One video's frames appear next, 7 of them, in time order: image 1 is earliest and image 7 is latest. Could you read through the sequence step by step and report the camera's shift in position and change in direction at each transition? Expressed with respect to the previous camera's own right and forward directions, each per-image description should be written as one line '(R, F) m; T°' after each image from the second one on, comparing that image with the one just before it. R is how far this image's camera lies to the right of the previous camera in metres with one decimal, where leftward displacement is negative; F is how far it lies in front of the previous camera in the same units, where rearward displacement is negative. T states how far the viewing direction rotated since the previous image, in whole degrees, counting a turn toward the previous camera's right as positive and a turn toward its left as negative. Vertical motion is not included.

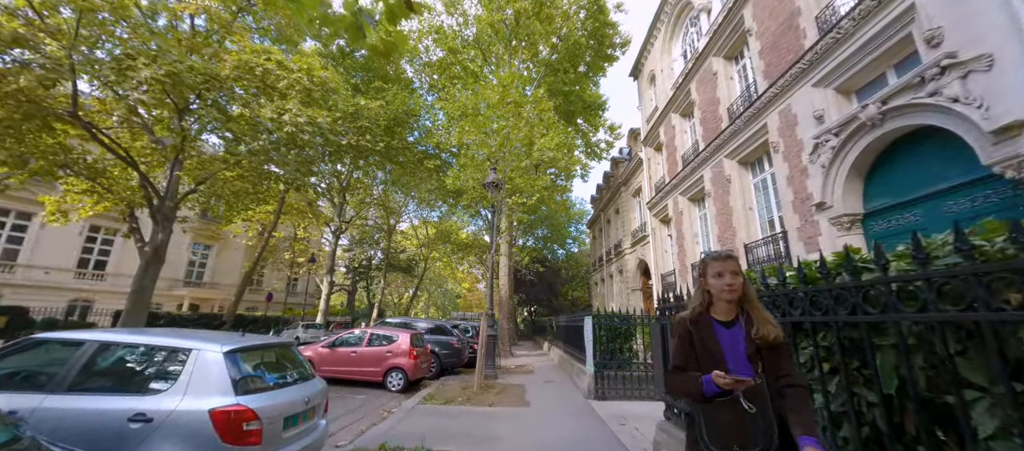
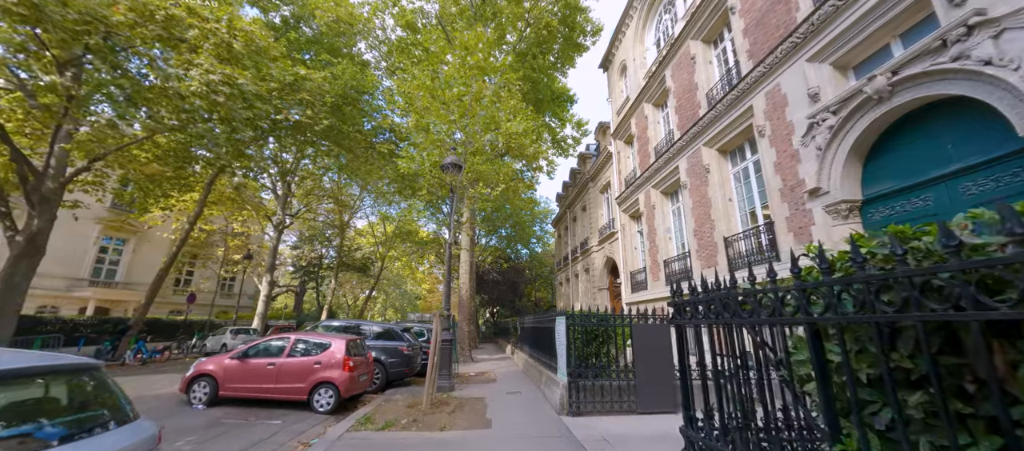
(0.0, +1.2) m; +6°
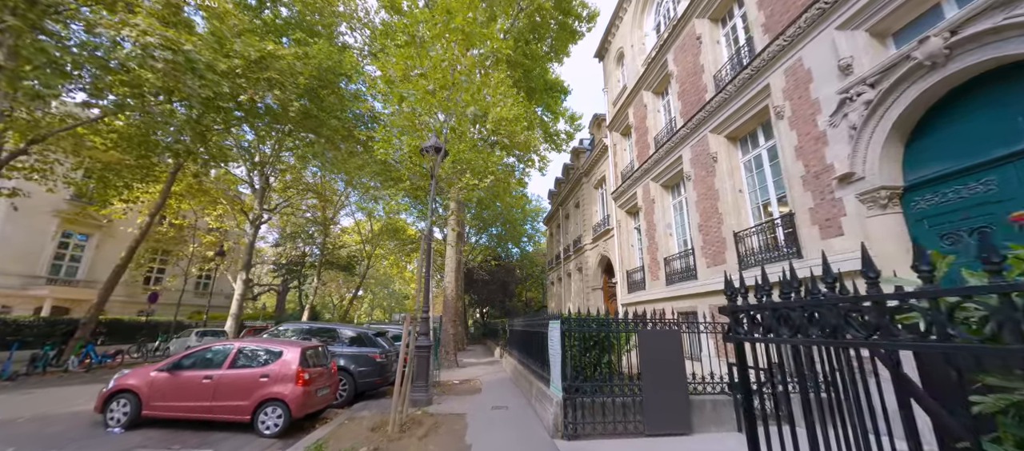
(+0.1, +0.9) m; +1°
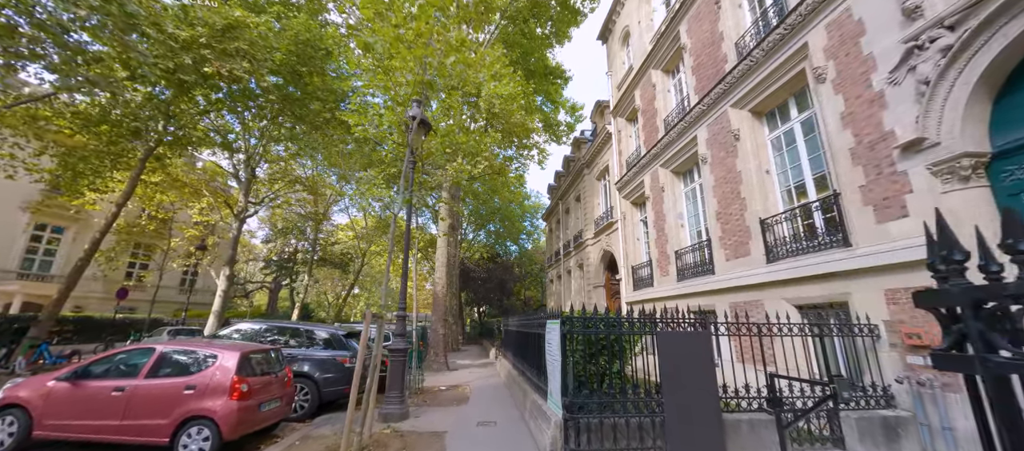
(+0.1, +1.1) m; 0°
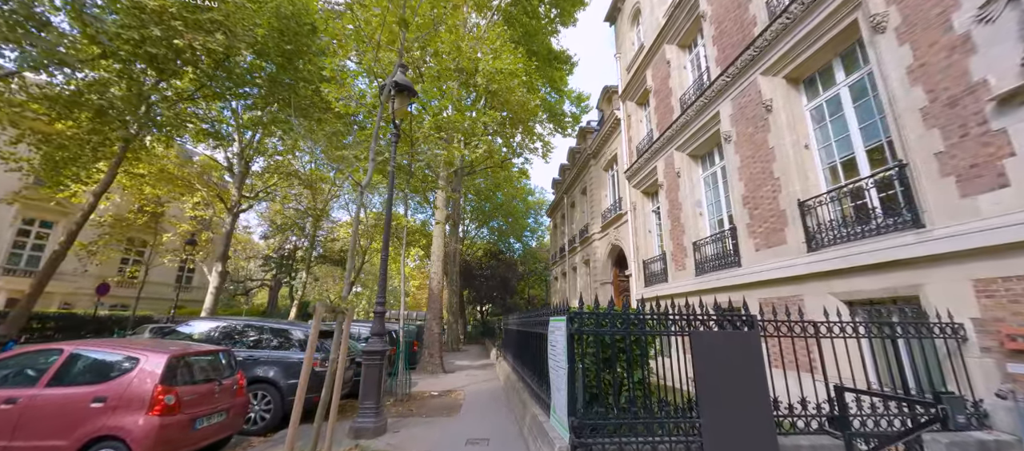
(+0.1, +0.9) m; -1°
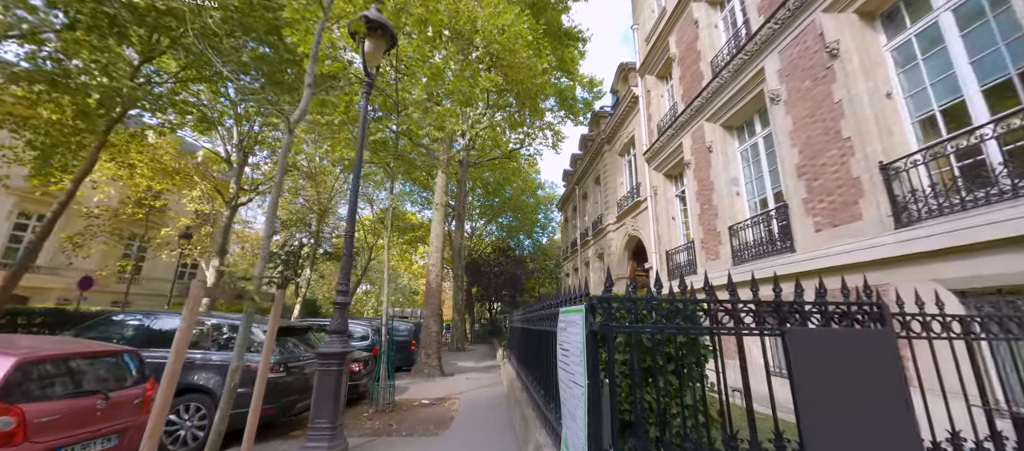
(+0.1, +1.2) m; -2°
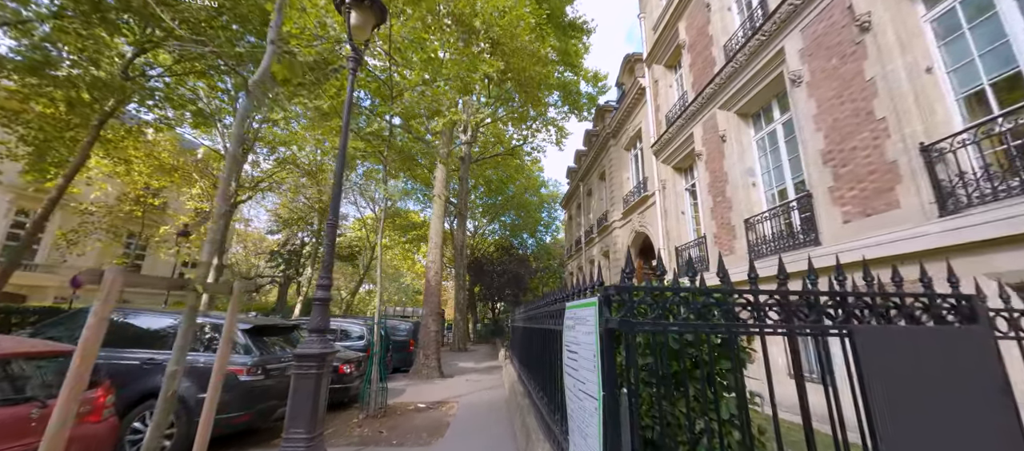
(0.0, +0.4) m; -1°
